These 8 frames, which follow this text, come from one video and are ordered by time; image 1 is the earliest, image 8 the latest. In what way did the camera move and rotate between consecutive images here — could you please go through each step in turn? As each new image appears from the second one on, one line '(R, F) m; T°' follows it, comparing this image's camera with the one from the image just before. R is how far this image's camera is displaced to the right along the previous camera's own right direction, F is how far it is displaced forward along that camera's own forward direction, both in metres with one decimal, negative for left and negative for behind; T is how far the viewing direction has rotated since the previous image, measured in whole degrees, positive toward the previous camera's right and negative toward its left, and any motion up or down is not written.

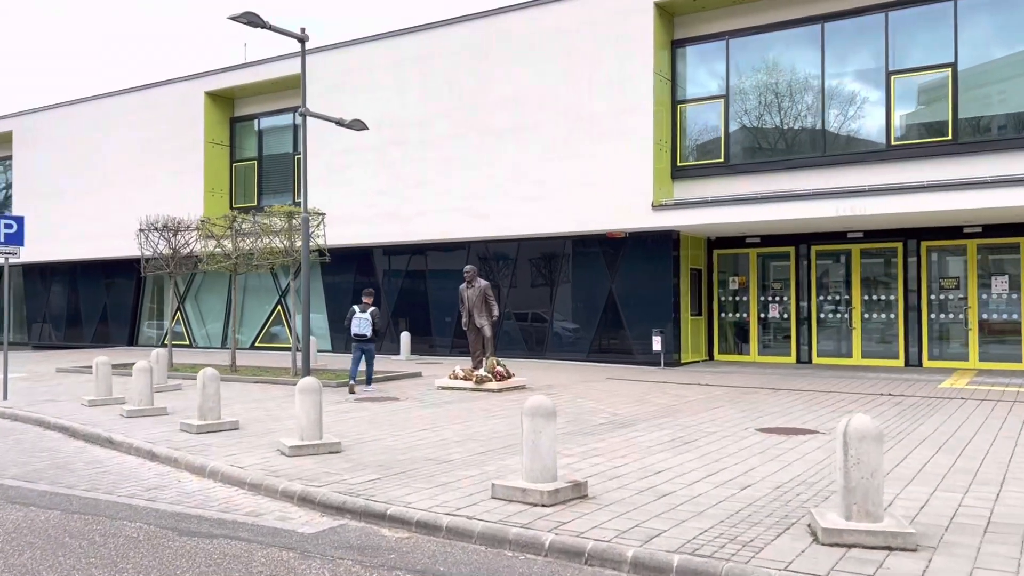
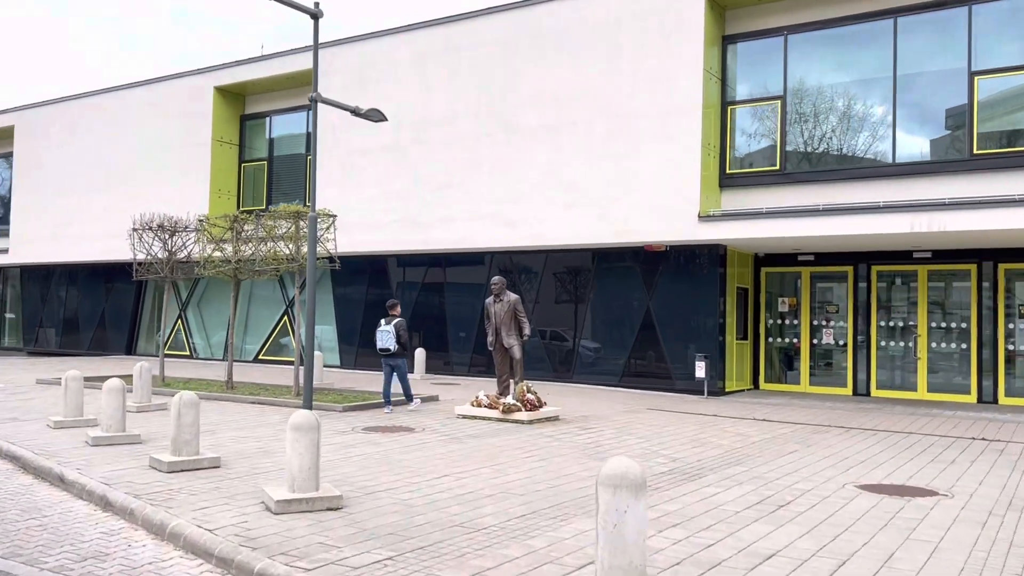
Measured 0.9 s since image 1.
(-0.3, +1.8) m; -1°
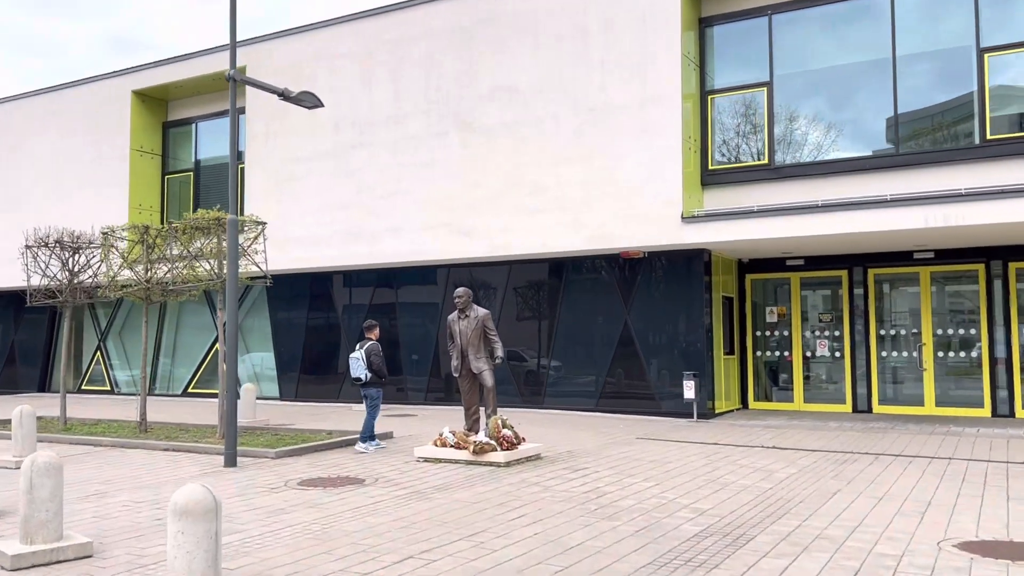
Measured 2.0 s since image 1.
(-0.2, +2.1) m; +4°
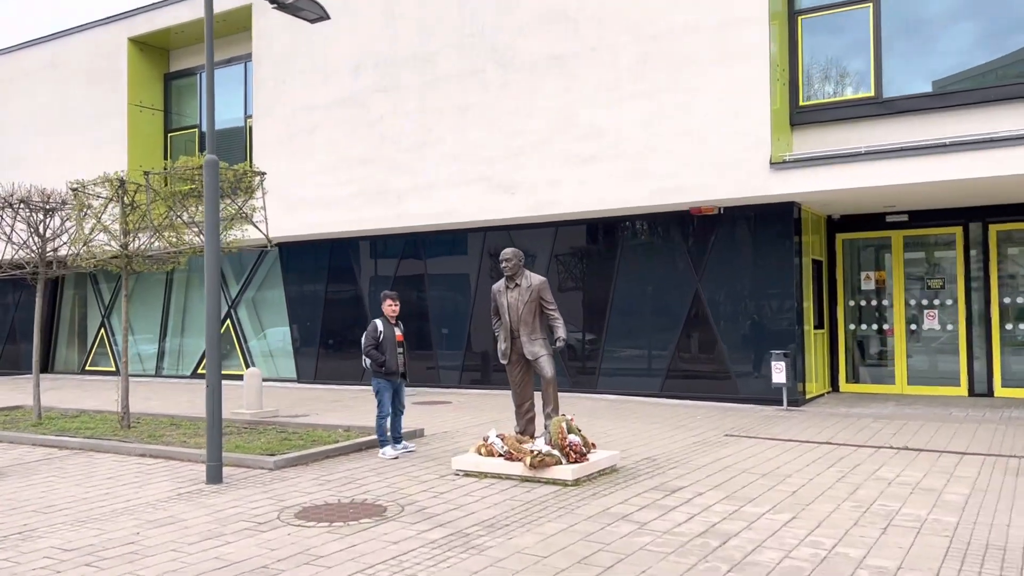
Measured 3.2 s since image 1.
(-0.3, +2.5) m; -2°
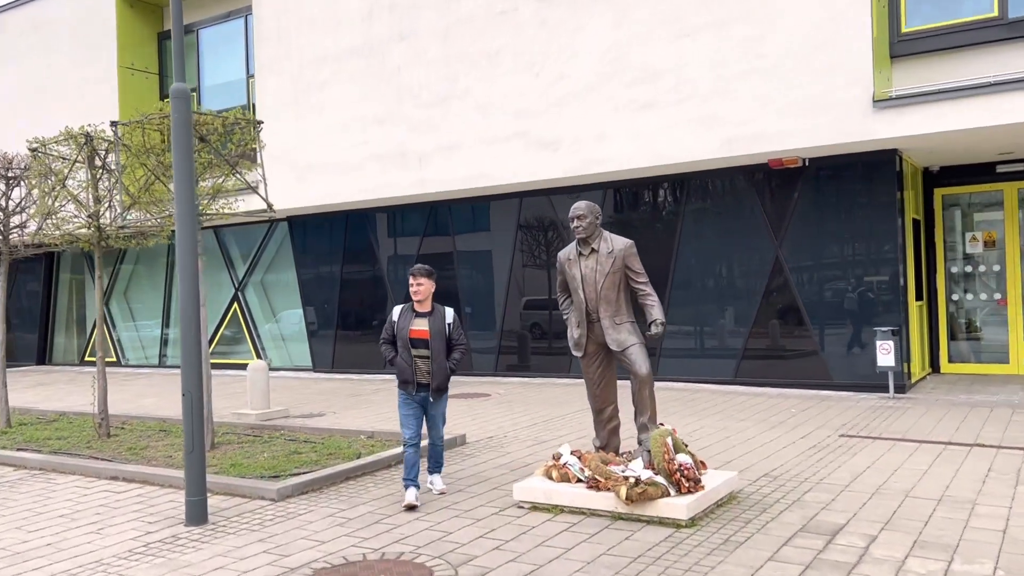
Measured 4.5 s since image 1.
(-0.4, +2.0) m; -1°
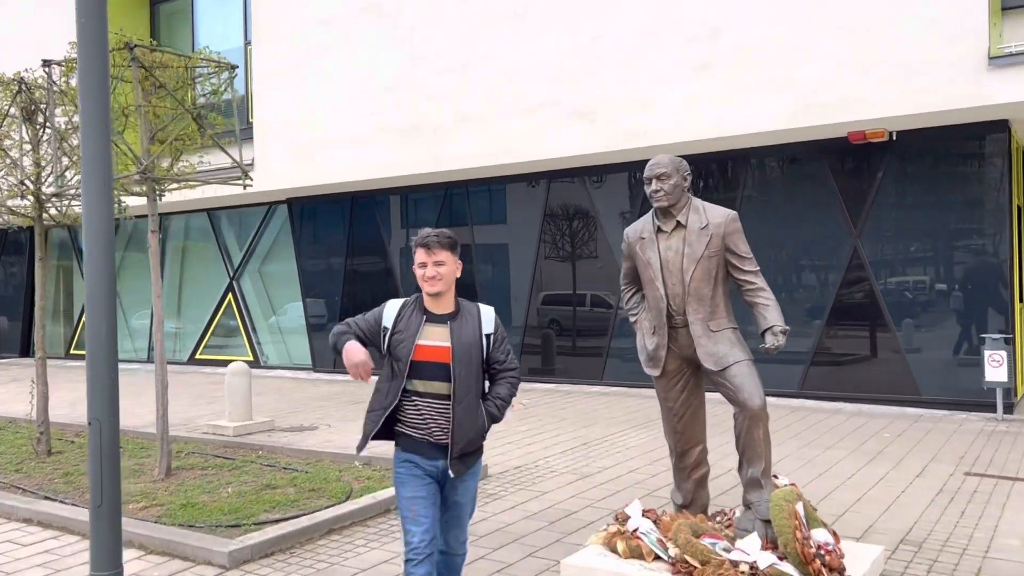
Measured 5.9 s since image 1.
(-0.2, +1.8) m; -1°
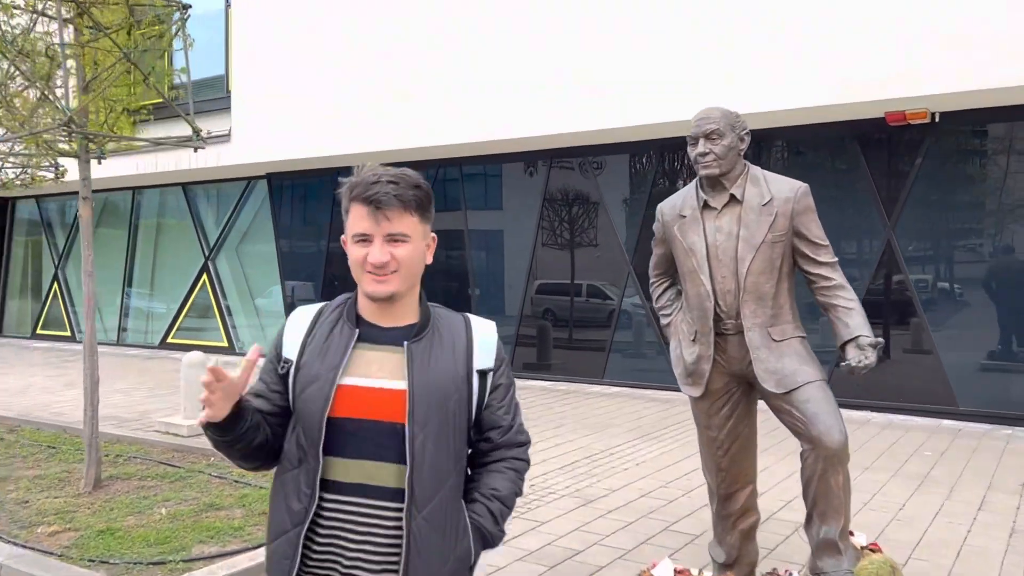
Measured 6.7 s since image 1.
(0.0, +1.0) m; 0°
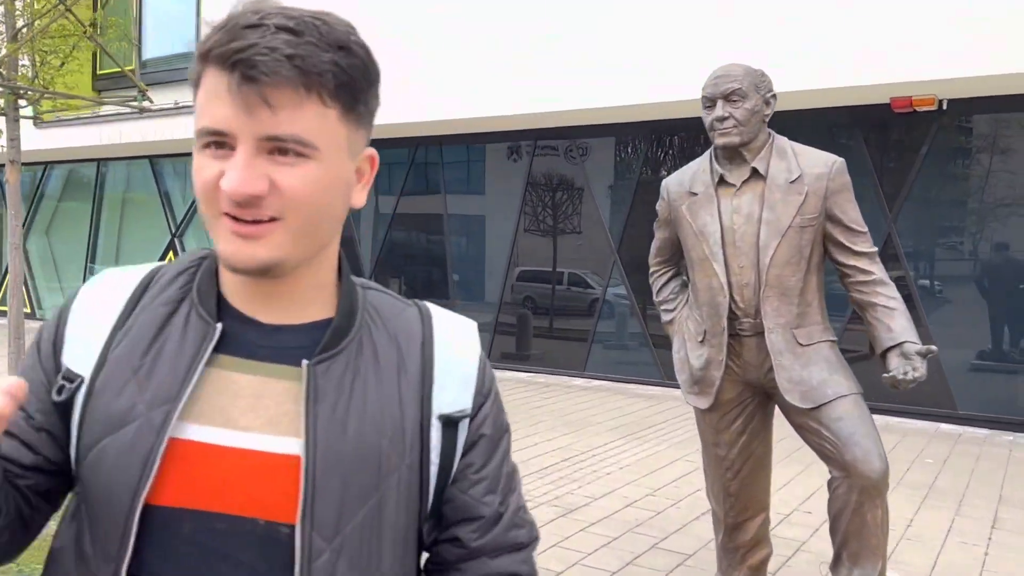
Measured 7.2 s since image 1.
(0.0, +0.5) m; +1°
